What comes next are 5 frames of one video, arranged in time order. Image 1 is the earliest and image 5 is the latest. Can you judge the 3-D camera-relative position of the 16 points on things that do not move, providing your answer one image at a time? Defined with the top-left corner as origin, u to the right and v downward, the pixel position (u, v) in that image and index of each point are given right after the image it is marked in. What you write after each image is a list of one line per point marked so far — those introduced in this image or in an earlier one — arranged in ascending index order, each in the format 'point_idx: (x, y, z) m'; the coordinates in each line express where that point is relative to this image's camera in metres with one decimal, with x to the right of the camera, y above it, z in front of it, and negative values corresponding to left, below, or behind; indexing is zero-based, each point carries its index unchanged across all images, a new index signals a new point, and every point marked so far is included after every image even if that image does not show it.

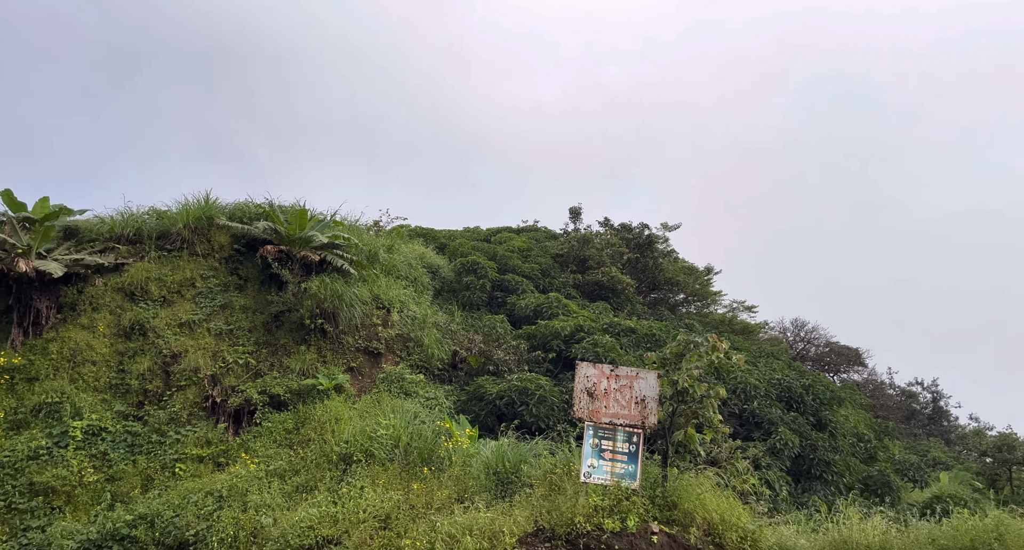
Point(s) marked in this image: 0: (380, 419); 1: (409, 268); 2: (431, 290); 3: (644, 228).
0: (-1.7, -1.8, +8.5) m
1: (-1.9, +0.1, +12.3) m
2: (-1.5, -0.3, +12.3) m
3: (+3.2, +1.1, +15.8) m
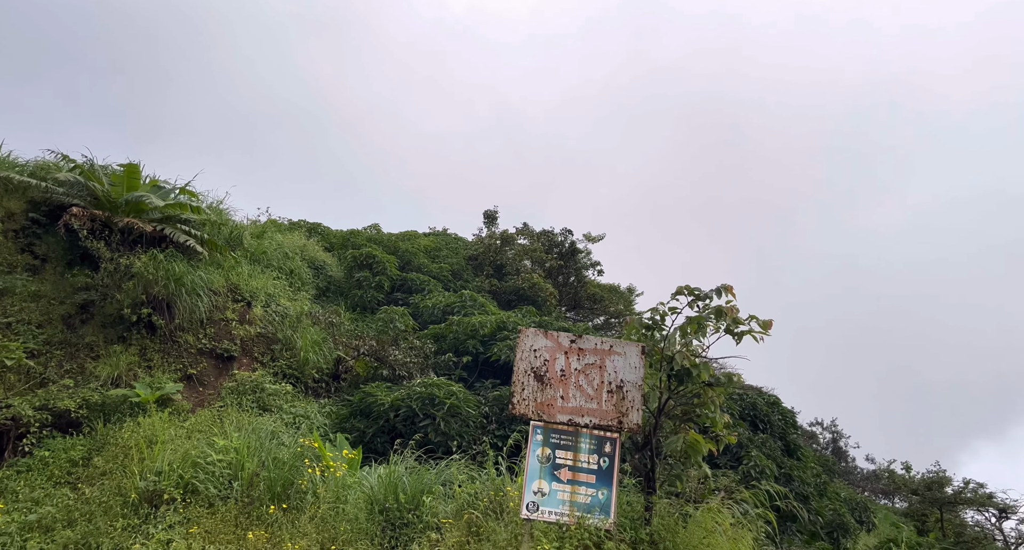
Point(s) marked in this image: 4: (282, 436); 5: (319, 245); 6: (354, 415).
0: (-2.6, -1.4, +5.8) m
1: (-3.3, +0.3, +9.7) m
2: (-3.0, -0.2, +9.7) m
3: (+1.2, +0.9, +13.9) m
4: (-2.1, -1.5, +6.1) m
5: (-3.2, +0.5, +11.1) m
6: (-1.6, -1.4, +6.7) m
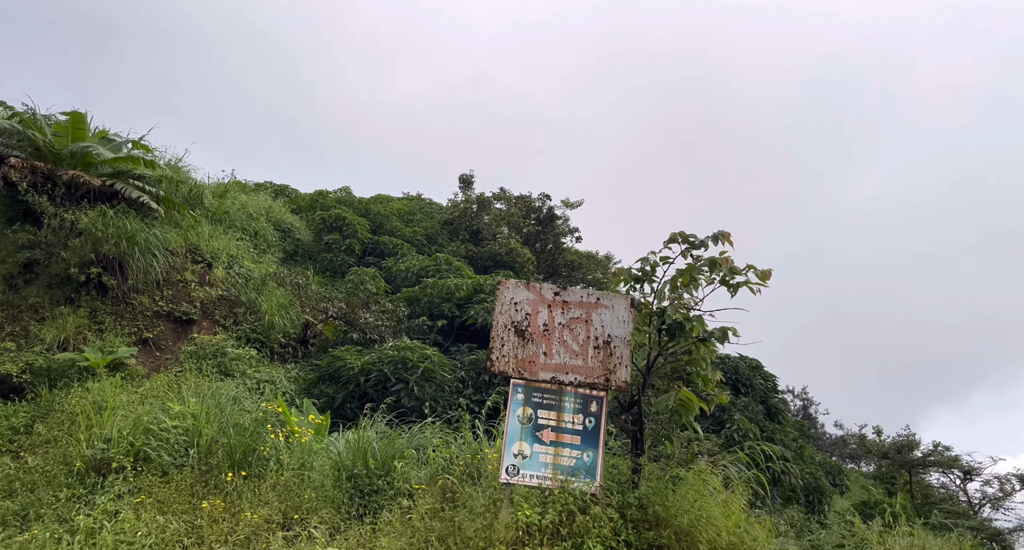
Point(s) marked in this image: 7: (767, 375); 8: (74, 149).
0: (-2.8, -1.1, +5.4) m
1: (-3.7, +0.8, +9.2) m
2: (-3.3, +0.4, +9.3) m
3: (+0.7, +1.6, +13.6) m
4: (-2.3, -1.1, +5.7) m
5: (-3.6, +1.1, +10.6) m
6: (-1.8, -1.0, +6.3) m
7: (+3.3, -1.3, +8.5) m
8: (-4.8, +1.3, +7.2) m
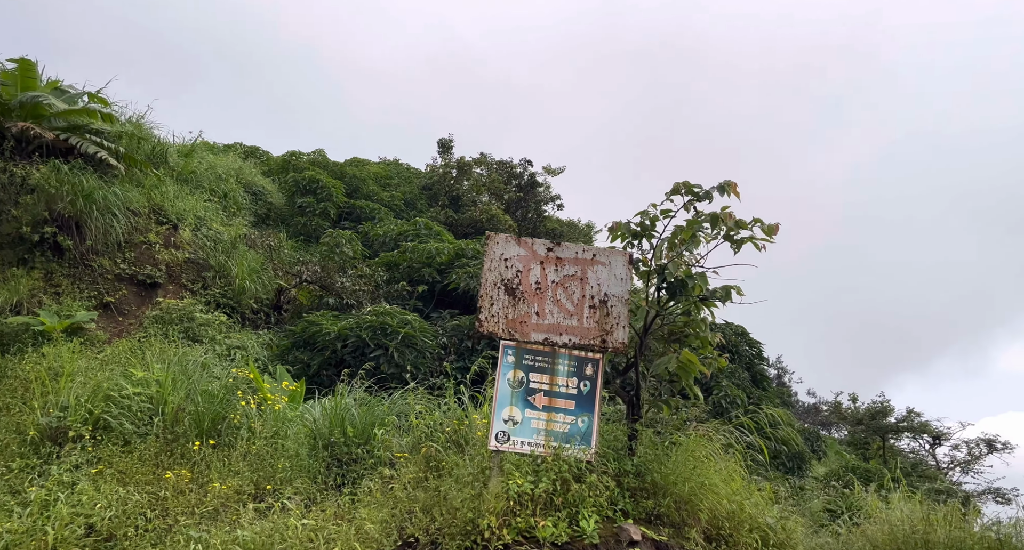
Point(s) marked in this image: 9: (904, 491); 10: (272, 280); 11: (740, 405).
0: (-2.9, -0.7, +5.1) m
1: (-3.9, +1.3, +8.7) m
2: (-3.5, +0.8, +8.9) m
3: (+0.3, +2.2, +13.2) m
4: (-2.5, -0.8, +5.4) m
5: (-3.9, +1.6, +10.1) m
6: (-2.0, -0.6, +6.0) m
7: (+3.1, -0.9, +8.4) m
8: (-4.9, +1.8, +6.7) m
9: (+2.7, -1.5, +4.5) m
10: (-2.7, -0.1, +7.3) m
11: (+2.3, -1.3, +6.8) m
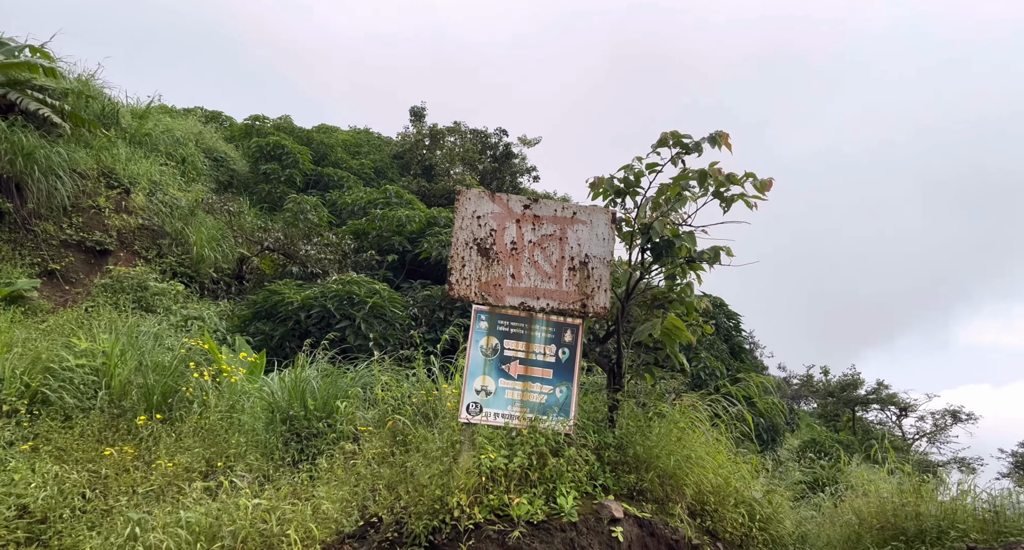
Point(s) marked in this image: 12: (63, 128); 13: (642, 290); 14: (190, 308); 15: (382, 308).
0: (-3.1, -0.5, +4.7) m
1: (-4.2, +1.7, +8.3) m
2: (-3.9, +1.2, +8.4) m
3: (-0.2, +2.7, +12.9) m
4: (-2.7, -0.5, +5.1) m
5: (-4.3, +2.1, +9.6) m
6: (-2.2, -0.4, +5.7) m
7: (+2.8, -0.5, +8.3) m
8: (-5.2, +2.1, +6.2) m
9: (+2.5, -1.3, +4.4) m
10: (-2.9, +0.3, +6.9) m
11: (+2.1, -1.0, +6.6) m
12: (-4.4, +1.4, +6.5) m
13: (+0.7, -0.1, +3.5) m
14: (-2.9, -0.3, +5.9) m
15: (-1.1, -0.3, +5.5) m
